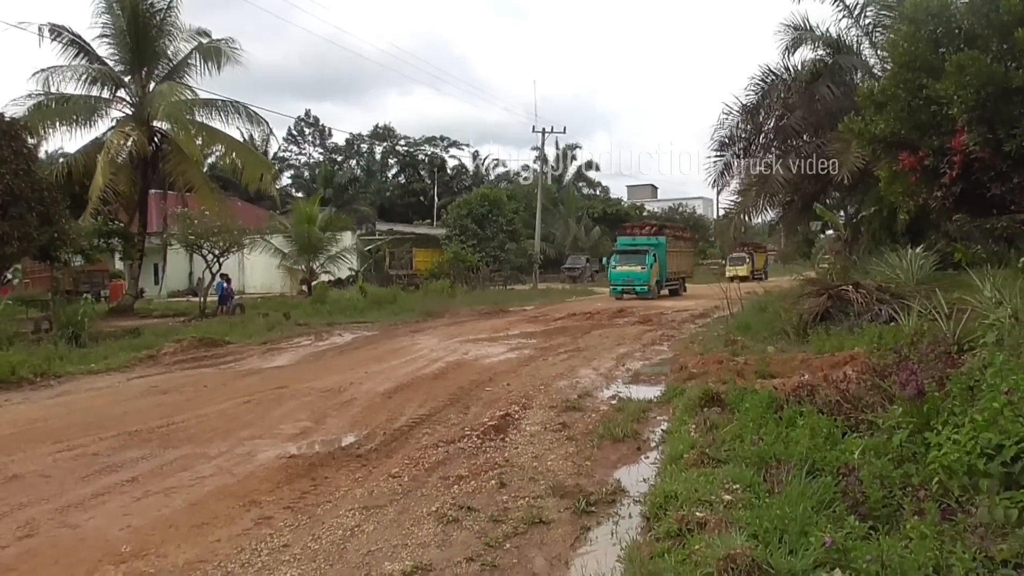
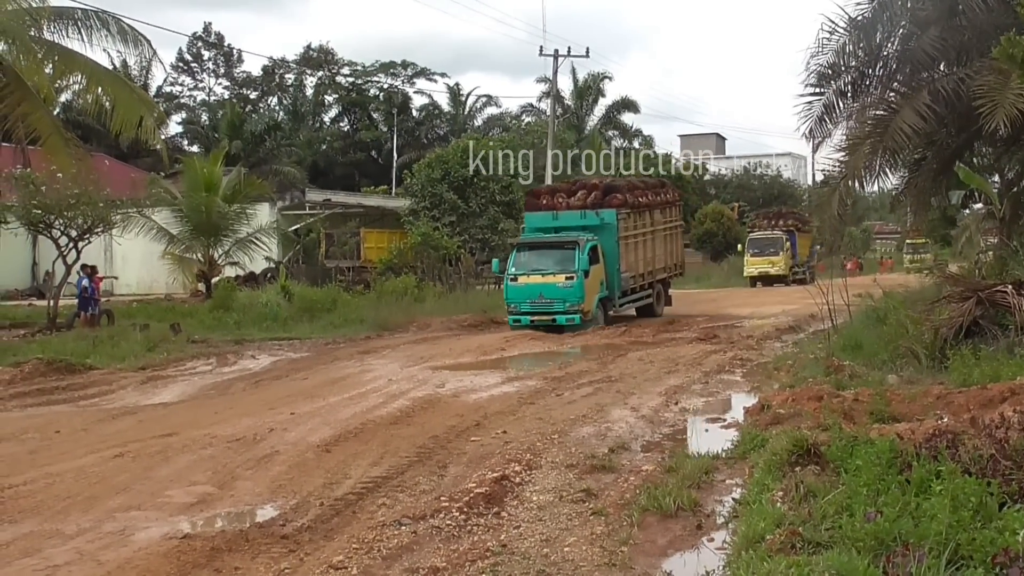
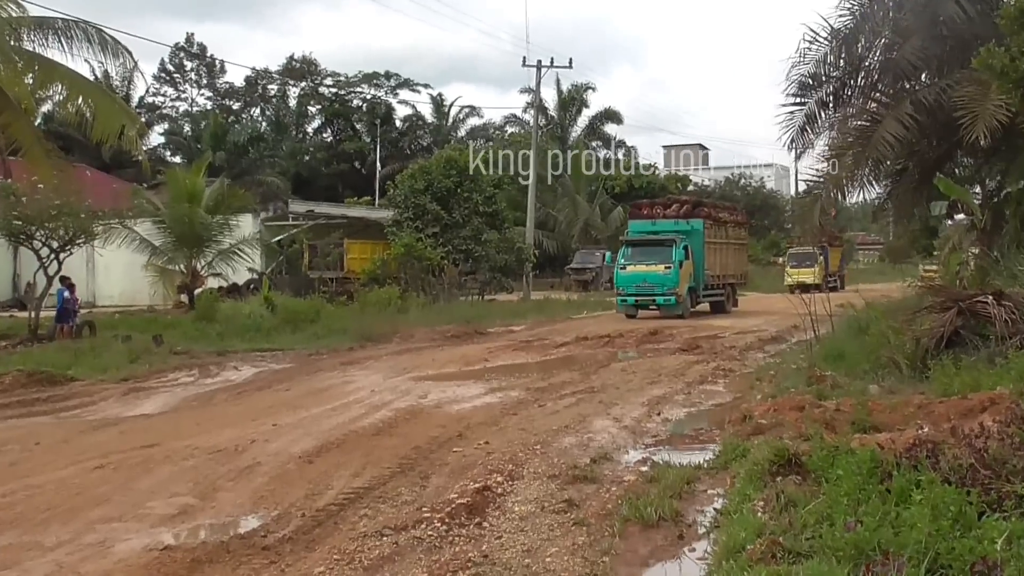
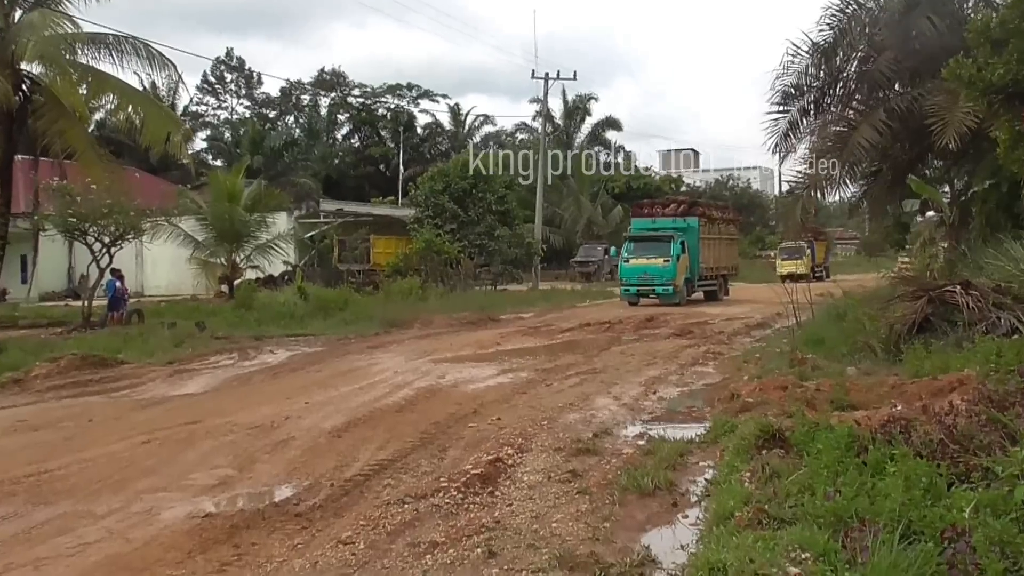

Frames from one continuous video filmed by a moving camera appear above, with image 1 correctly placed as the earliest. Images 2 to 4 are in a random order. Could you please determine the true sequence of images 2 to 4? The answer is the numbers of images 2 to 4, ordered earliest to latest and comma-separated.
4, 3, 2
